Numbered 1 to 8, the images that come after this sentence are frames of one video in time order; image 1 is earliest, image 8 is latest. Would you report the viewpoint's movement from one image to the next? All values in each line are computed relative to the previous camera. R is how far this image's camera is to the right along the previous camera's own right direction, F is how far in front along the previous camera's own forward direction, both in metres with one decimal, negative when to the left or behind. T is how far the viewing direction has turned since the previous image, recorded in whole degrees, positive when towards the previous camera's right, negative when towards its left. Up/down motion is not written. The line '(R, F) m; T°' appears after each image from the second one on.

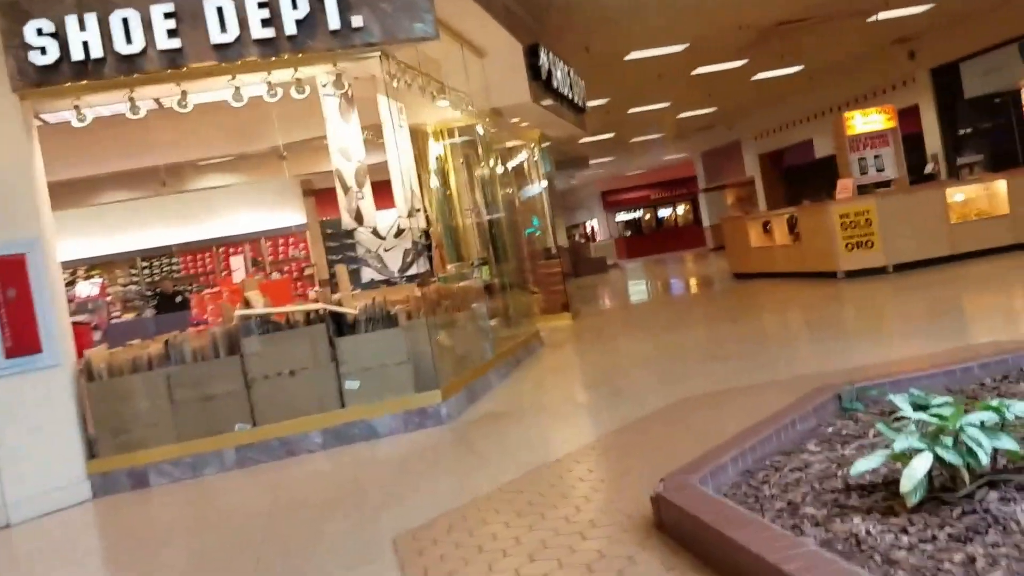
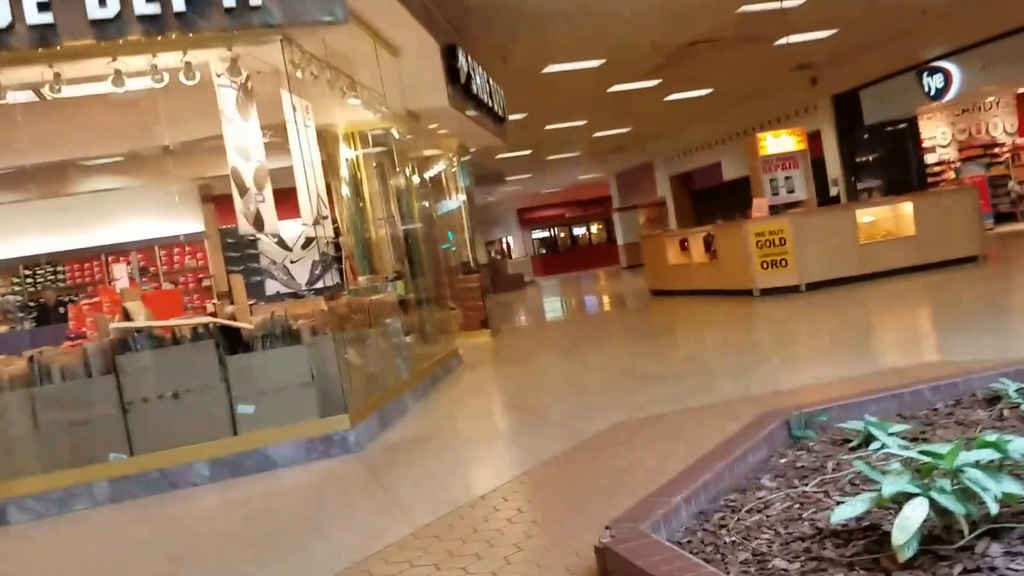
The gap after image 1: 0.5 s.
(0.0, +0.5) m; +6°
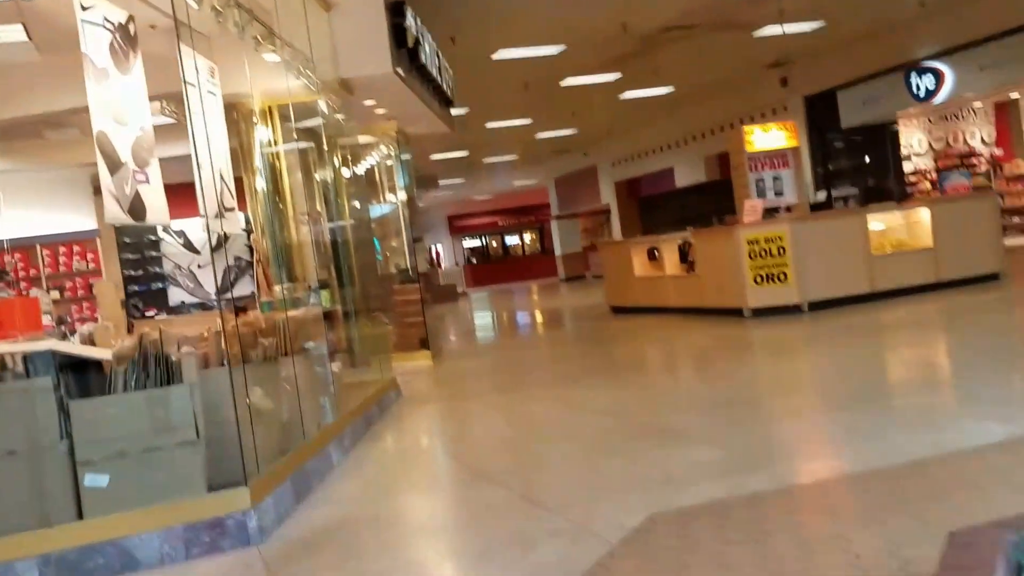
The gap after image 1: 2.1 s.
(-0.2, +1.5) m; +5°
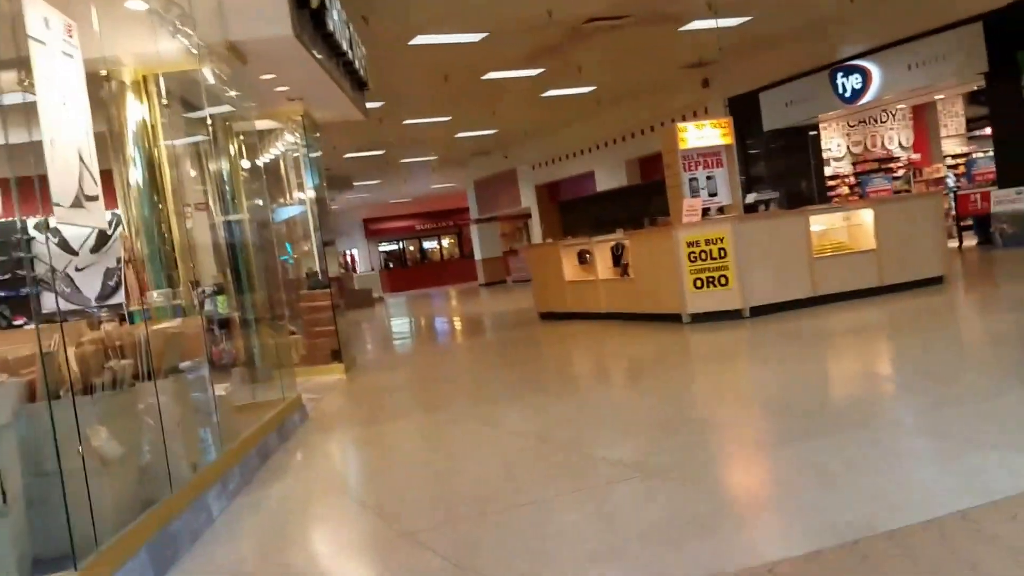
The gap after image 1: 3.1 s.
(-0.1, +0.8) m; +6°
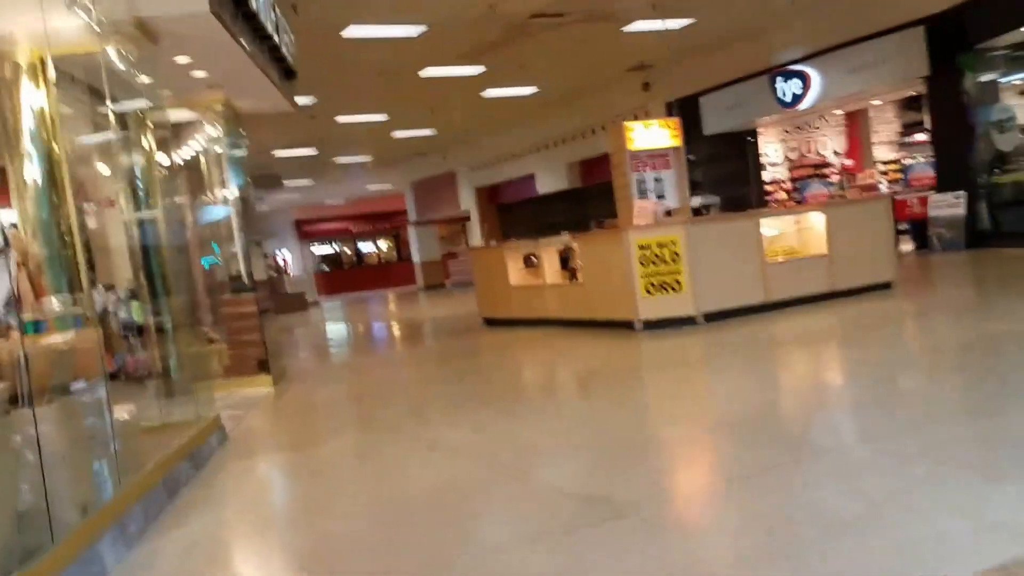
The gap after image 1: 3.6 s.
(-0.1, +0.4) m; +5°
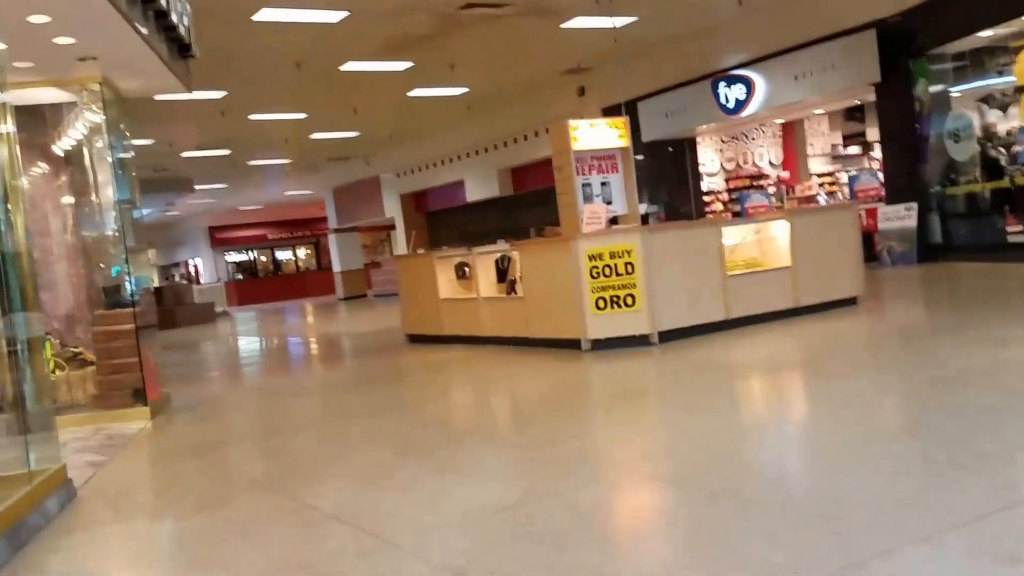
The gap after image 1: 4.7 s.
(-0.1, +0.9) m; +5°
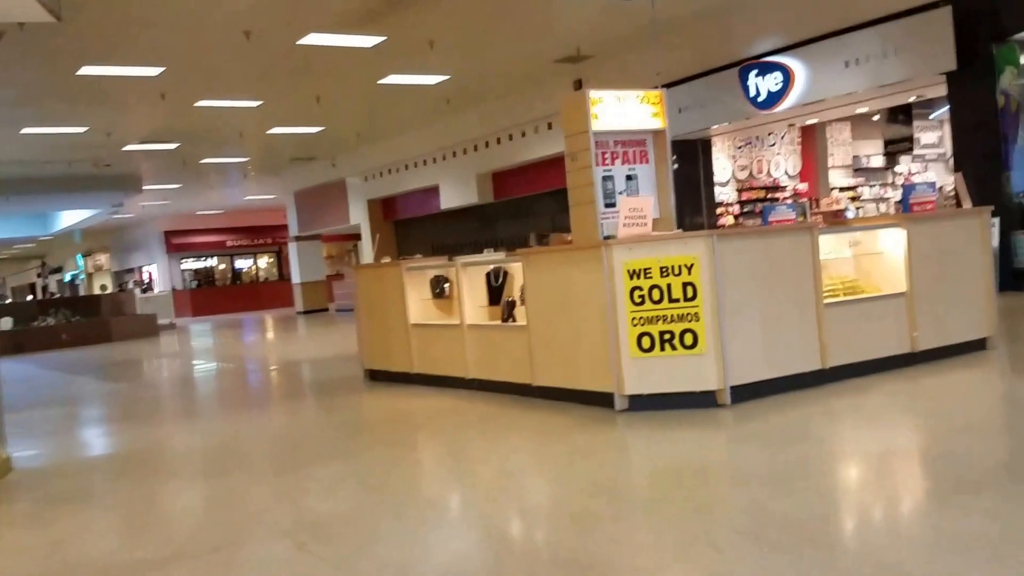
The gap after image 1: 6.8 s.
(-0.2, +1.9) m; +2°
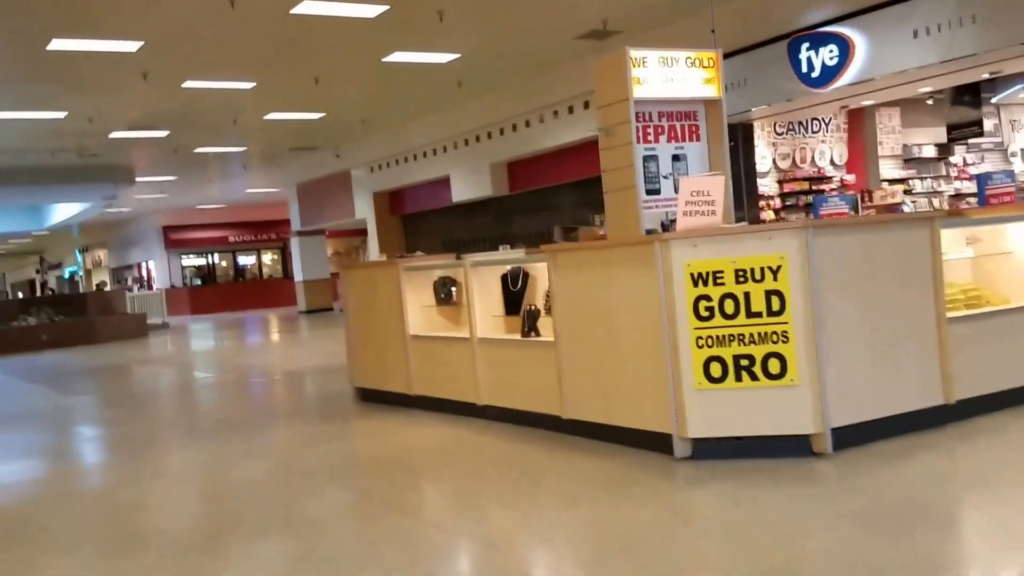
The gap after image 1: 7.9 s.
(0.0, +1.0) m; -1°
